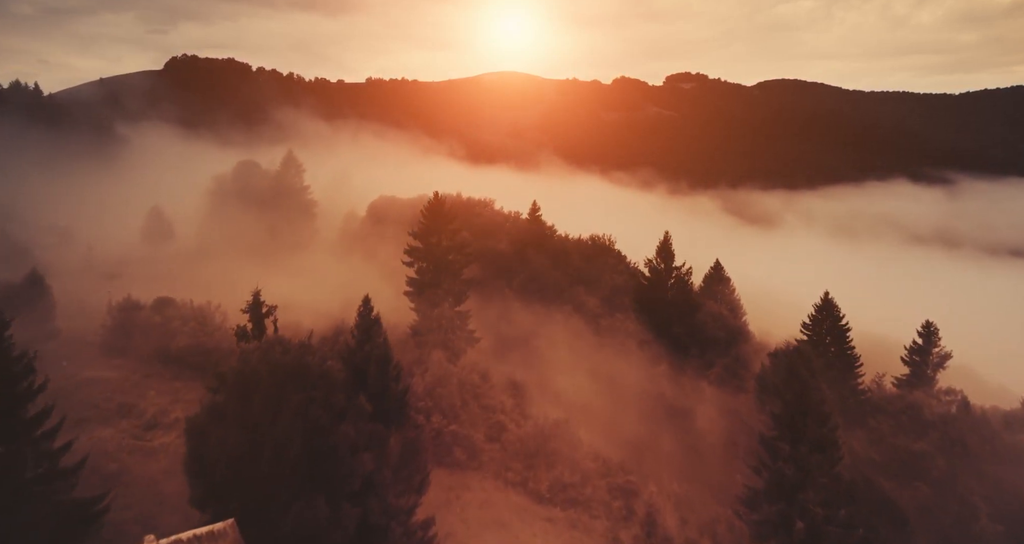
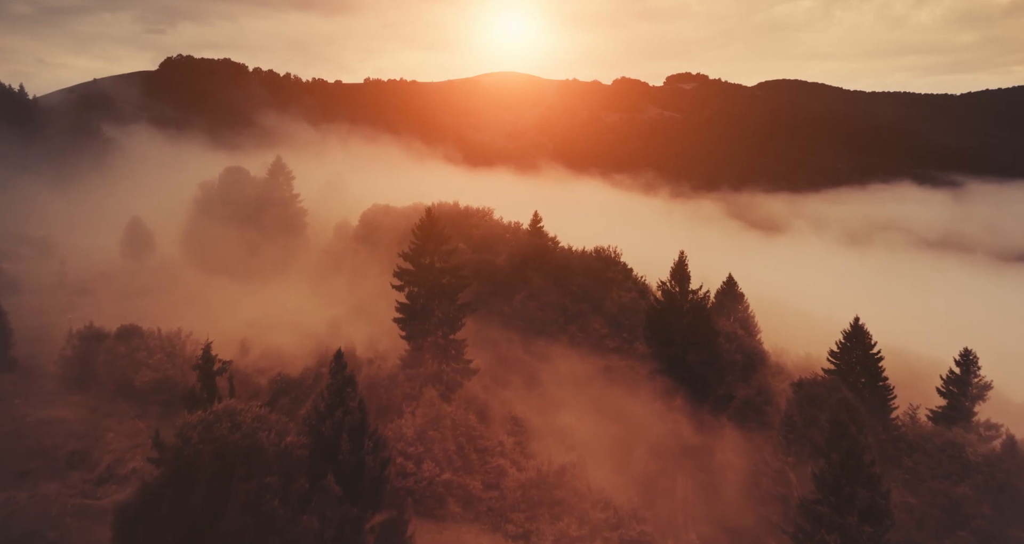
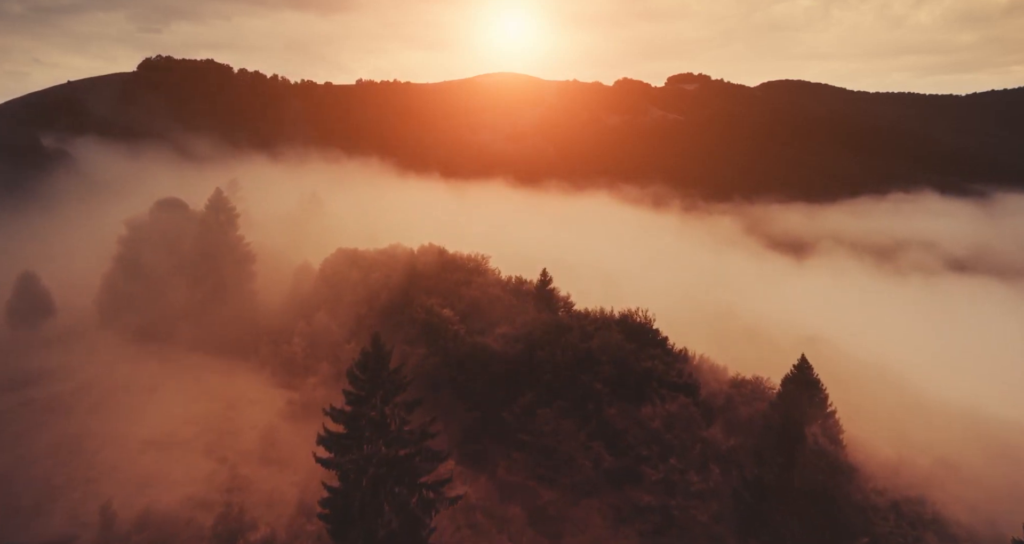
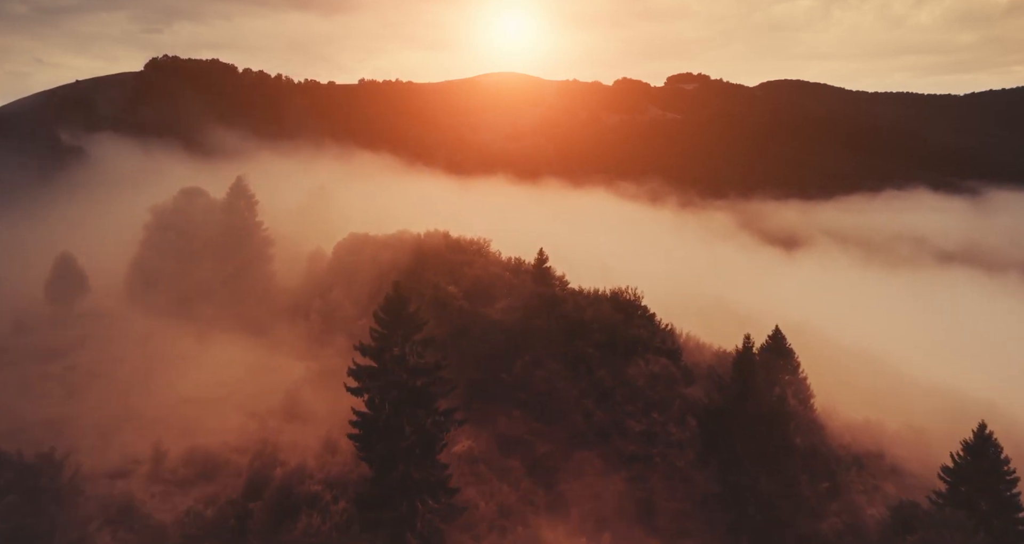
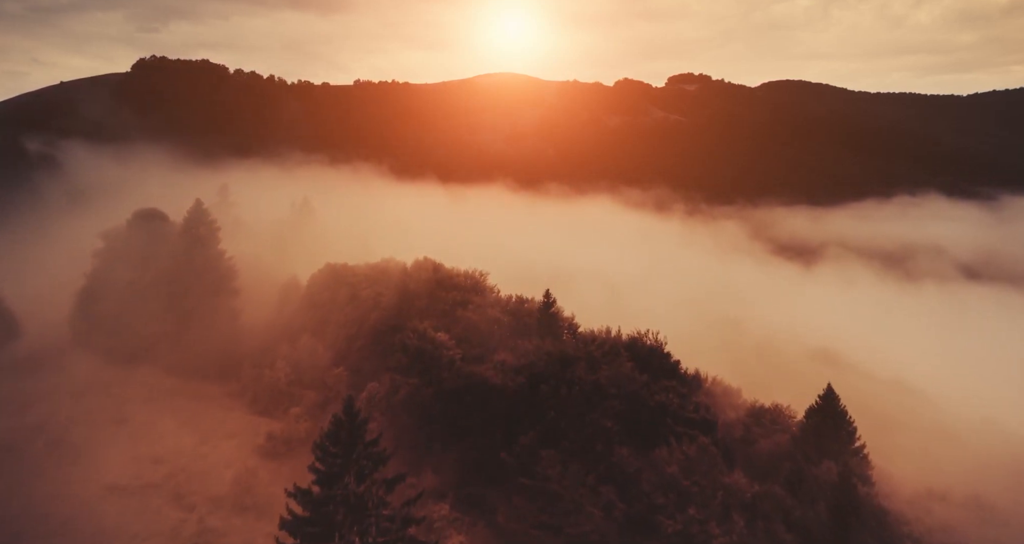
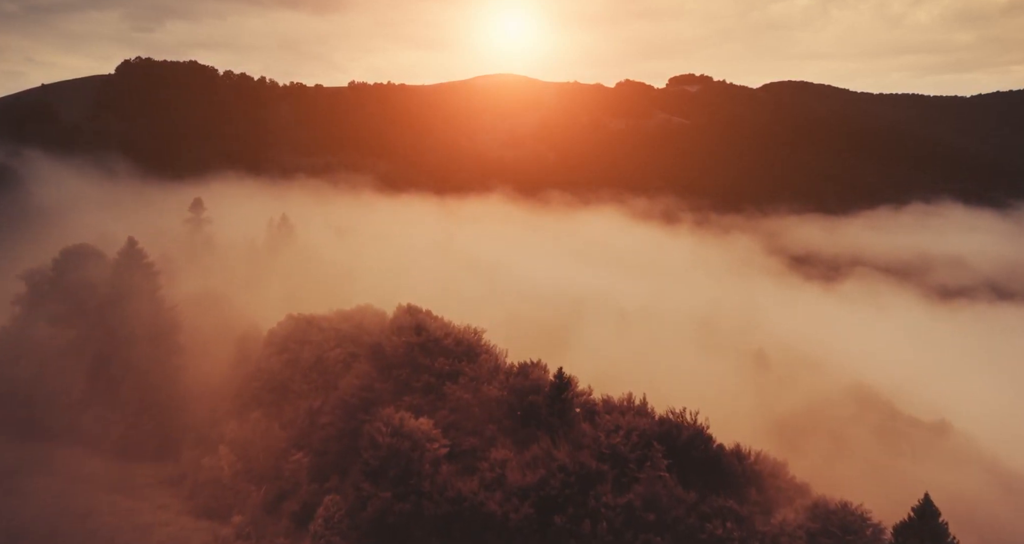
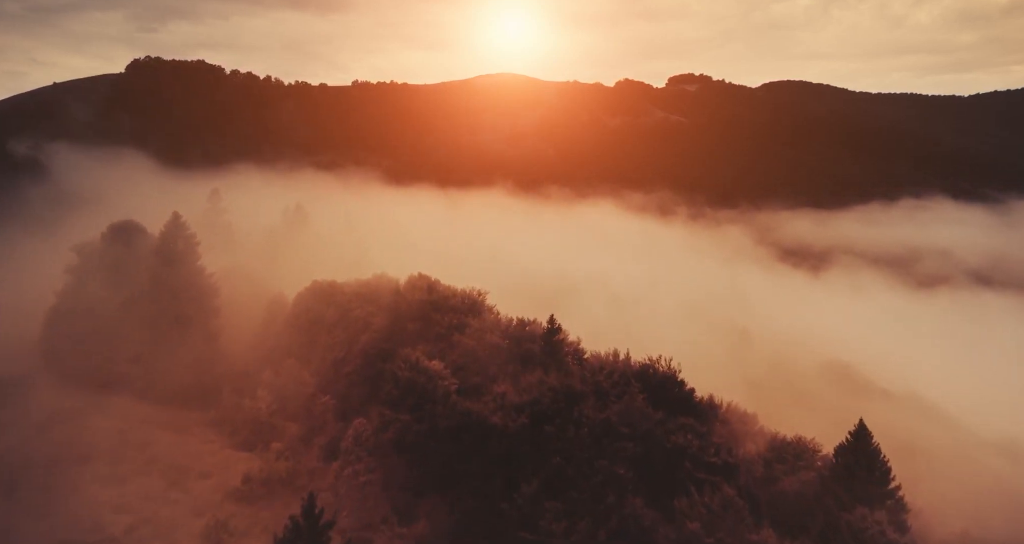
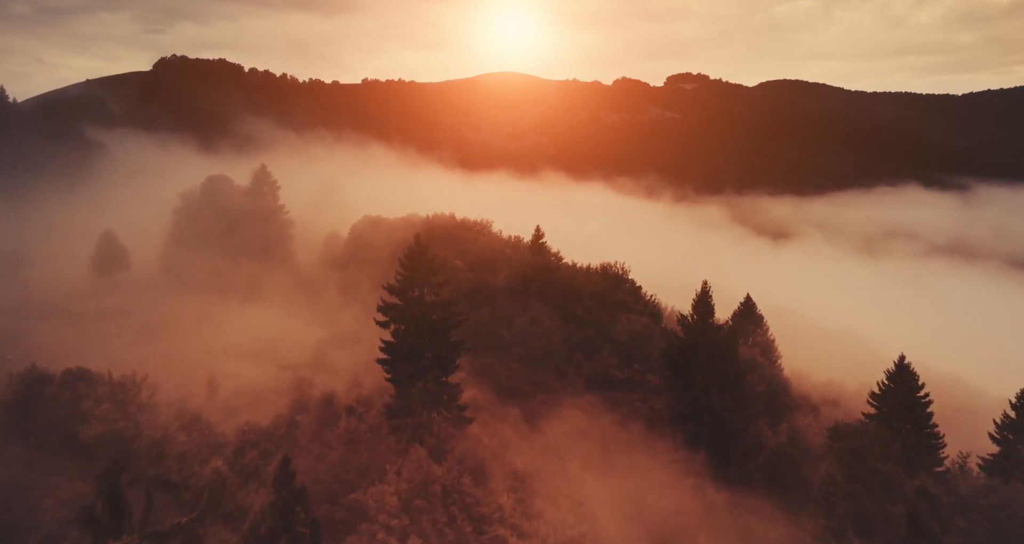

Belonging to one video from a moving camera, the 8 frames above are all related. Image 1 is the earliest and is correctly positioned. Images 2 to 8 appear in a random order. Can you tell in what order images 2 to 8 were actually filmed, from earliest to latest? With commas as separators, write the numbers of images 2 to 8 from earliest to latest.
2, 8, 4, 3, 5, 7, 6
